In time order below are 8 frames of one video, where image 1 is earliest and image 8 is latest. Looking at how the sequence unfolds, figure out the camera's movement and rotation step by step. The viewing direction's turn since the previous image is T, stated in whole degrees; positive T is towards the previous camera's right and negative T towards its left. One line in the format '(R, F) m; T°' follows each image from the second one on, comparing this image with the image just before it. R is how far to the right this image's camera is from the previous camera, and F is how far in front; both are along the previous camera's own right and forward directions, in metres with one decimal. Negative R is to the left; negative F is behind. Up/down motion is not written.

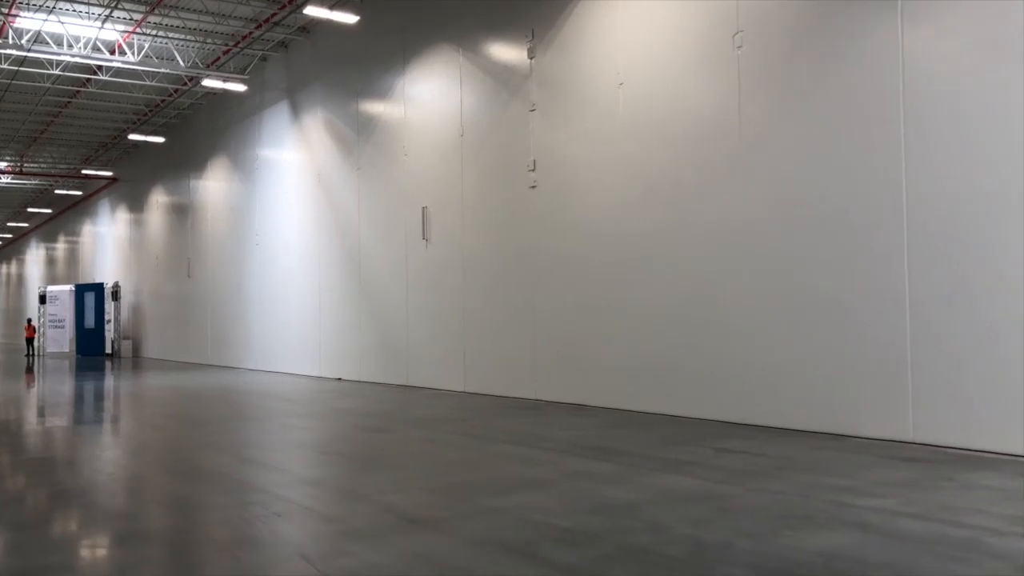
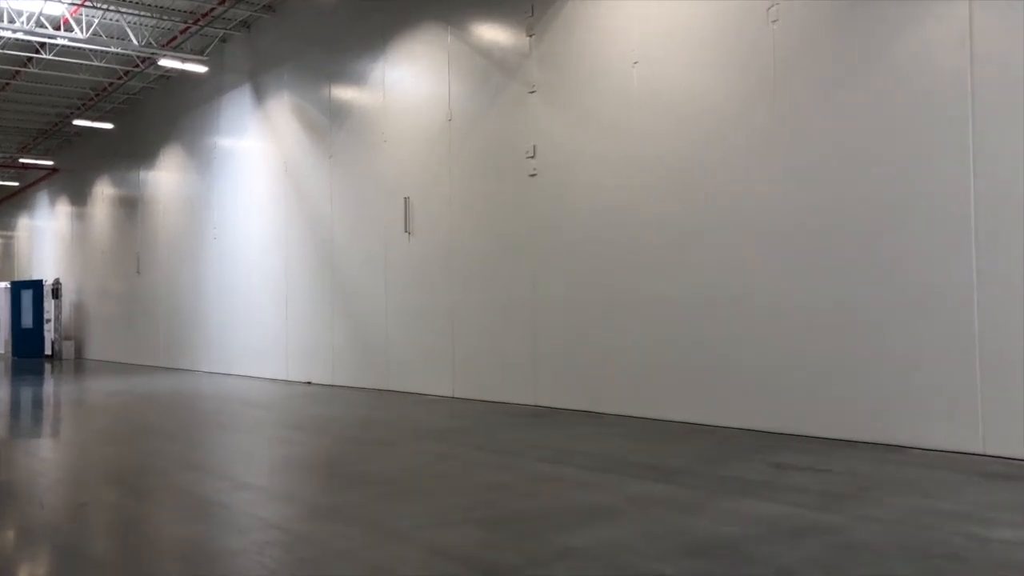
(-0.5, +0.7) m; +4°
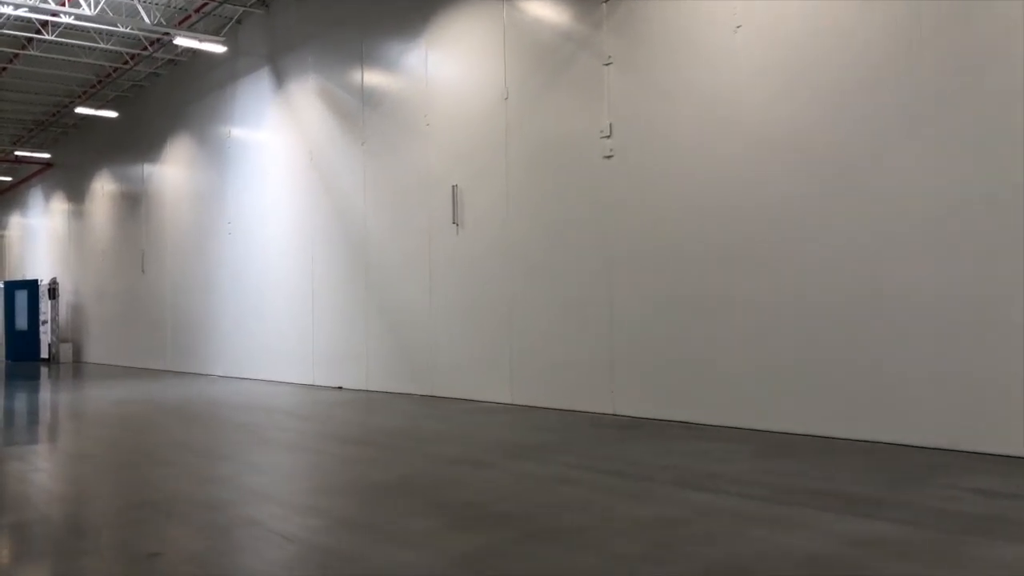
(-0.8, +0.9) m; +1°
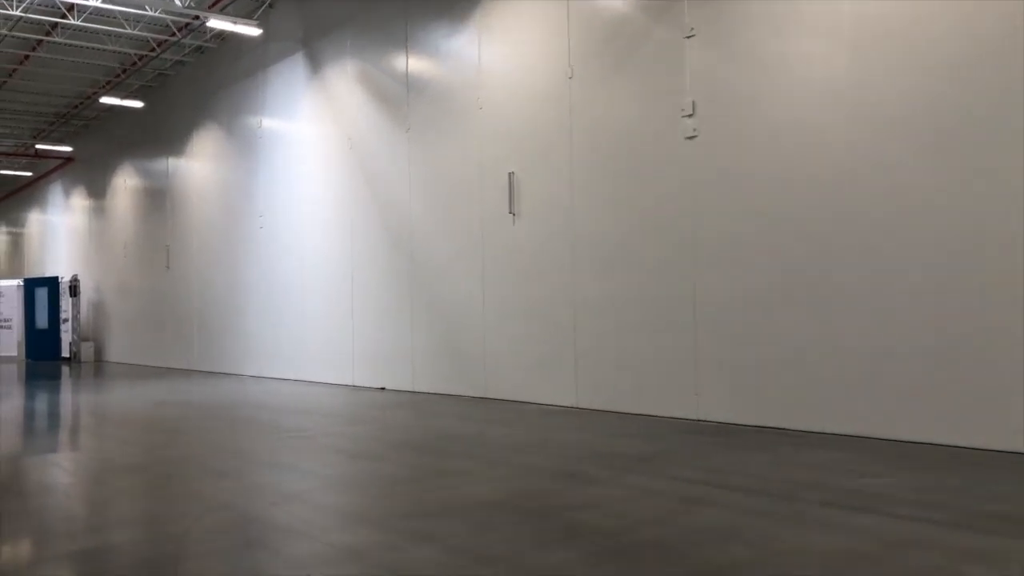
(-0.5, +0.6) m; -1°
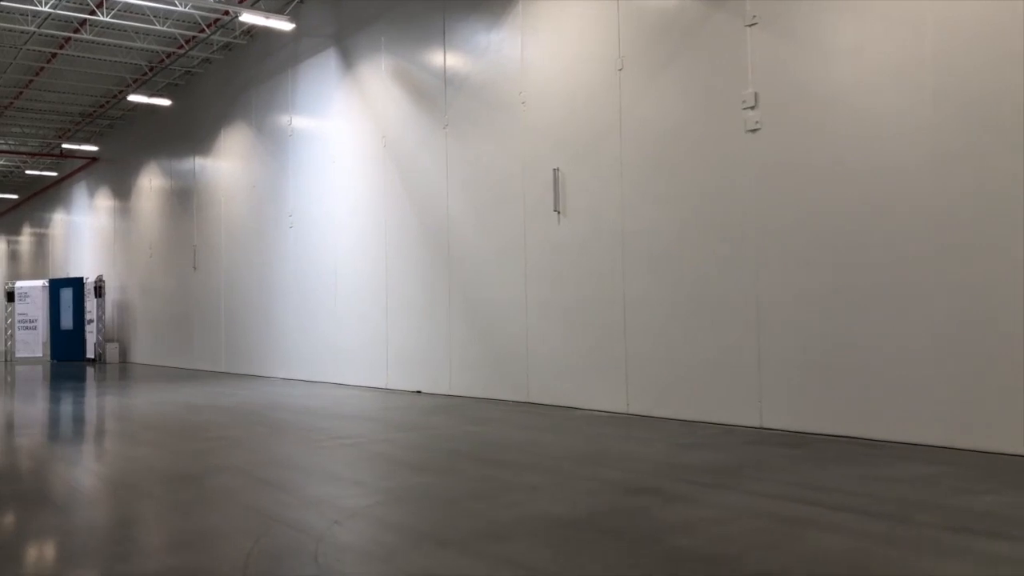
(-0.3, +0.3) m; -1°
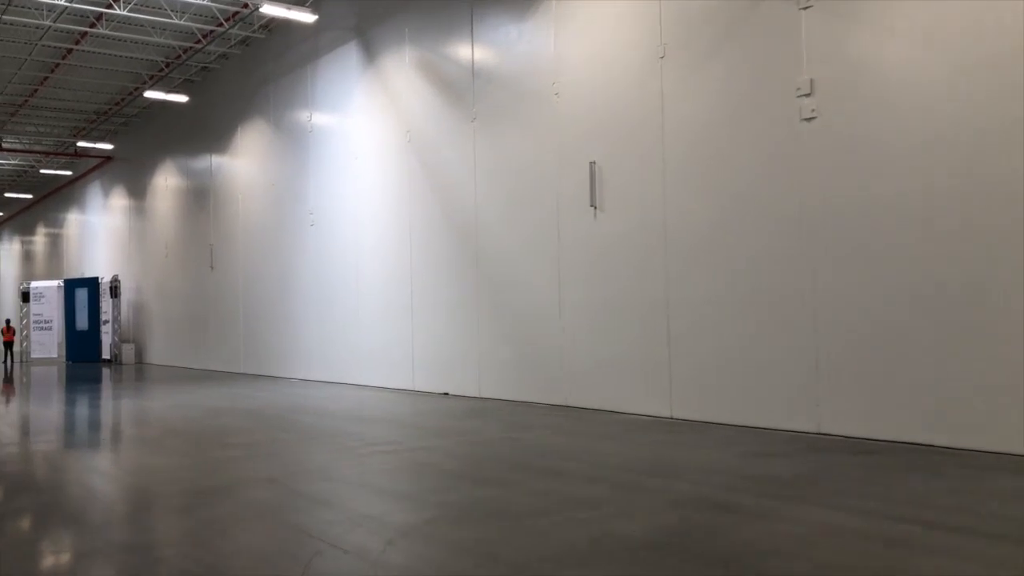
(-0.2, +0.3) m; -1°
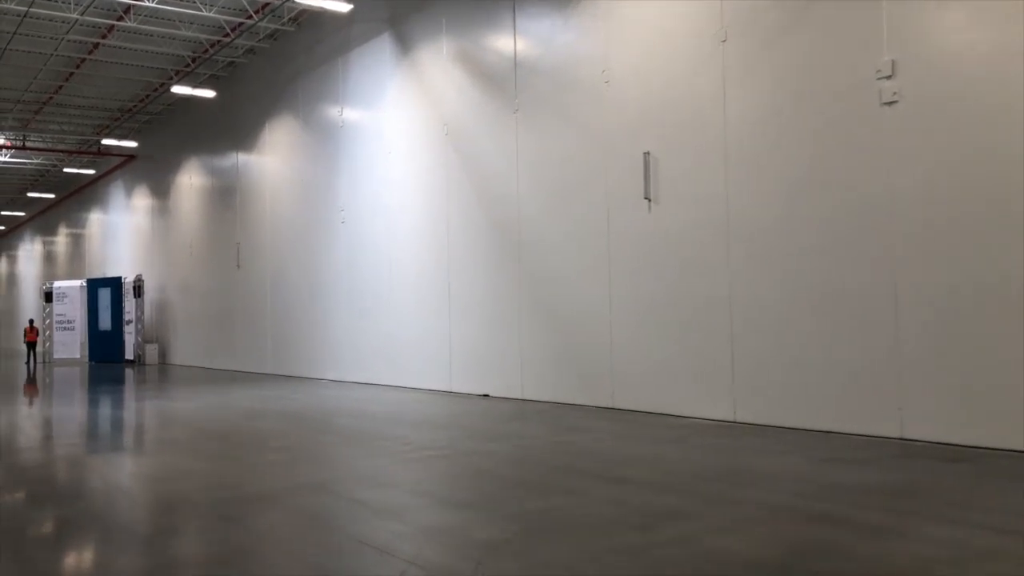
(-0.3, +0.4) m; -1°
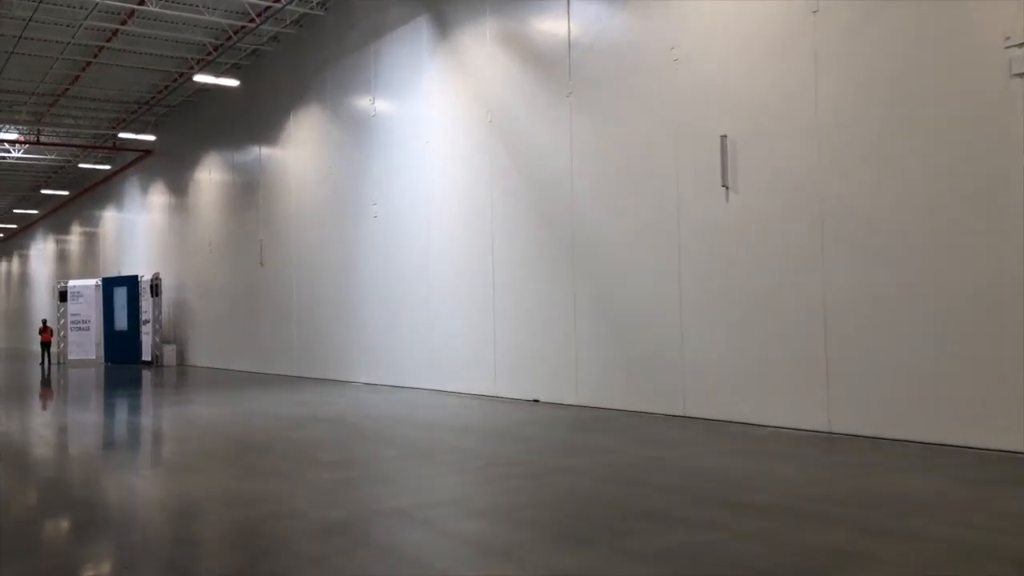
(-0.5, +0.6) m; -1°
